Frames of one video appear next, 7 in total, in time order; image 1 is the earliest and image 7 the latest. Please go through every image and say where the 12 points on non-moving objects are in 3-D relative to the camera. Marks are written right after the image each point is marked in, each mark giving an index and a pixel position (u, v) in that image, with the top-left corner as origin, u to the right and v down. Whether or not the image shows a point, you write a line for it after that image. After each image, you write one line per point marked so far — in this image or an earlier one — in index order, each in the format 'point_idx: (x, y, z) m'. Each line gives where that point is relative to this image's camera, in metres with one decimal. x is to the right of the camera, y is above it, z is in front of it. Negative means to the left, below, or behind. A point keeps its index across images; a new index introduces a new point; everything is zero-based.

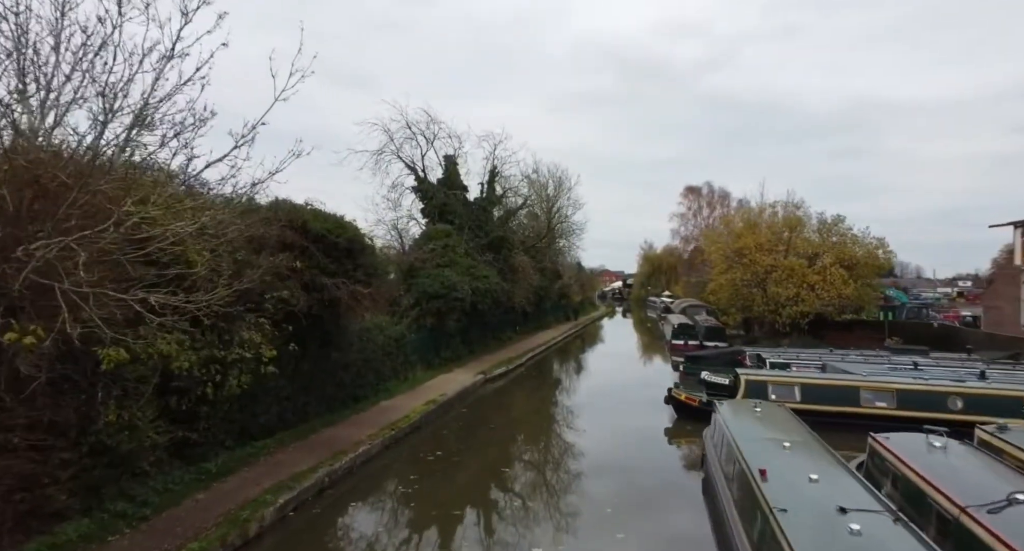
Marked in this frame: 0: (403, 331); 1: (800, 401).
0: (-3.4, -1.7, +17.4) m
1: (+6.8, -3.0, +13.2) m
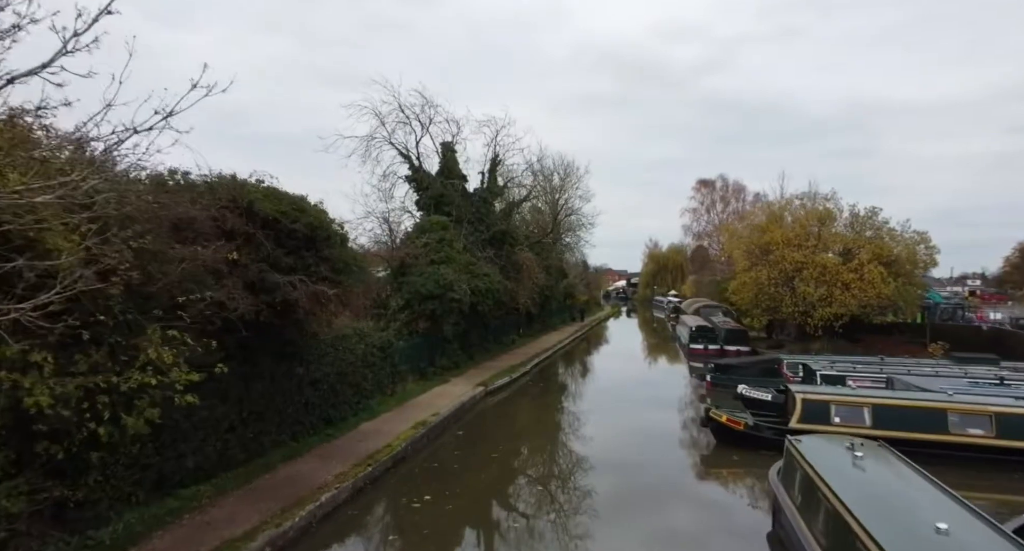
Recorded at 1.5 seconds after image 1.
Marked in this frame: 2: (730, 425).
0: (-3.3, -1.7, +15.0) m
1: (+6.9, -2.9, +10.8) m
2: (+4.5, -3.1, +11.5) m
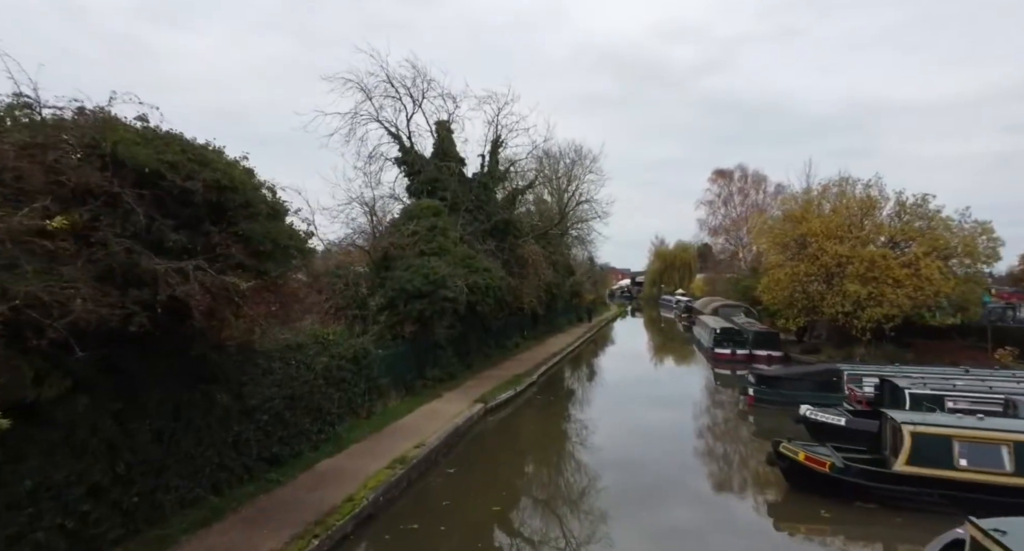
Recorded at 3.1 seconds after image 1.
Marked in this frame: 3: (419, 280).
0: (-3.2, -1.5, +12.1) m
1: (+7.0, -2.8, +7.9) m
2: (+4.6, -2.9, +8.7) m
3: (-2.5, -0.1, +14.8) m
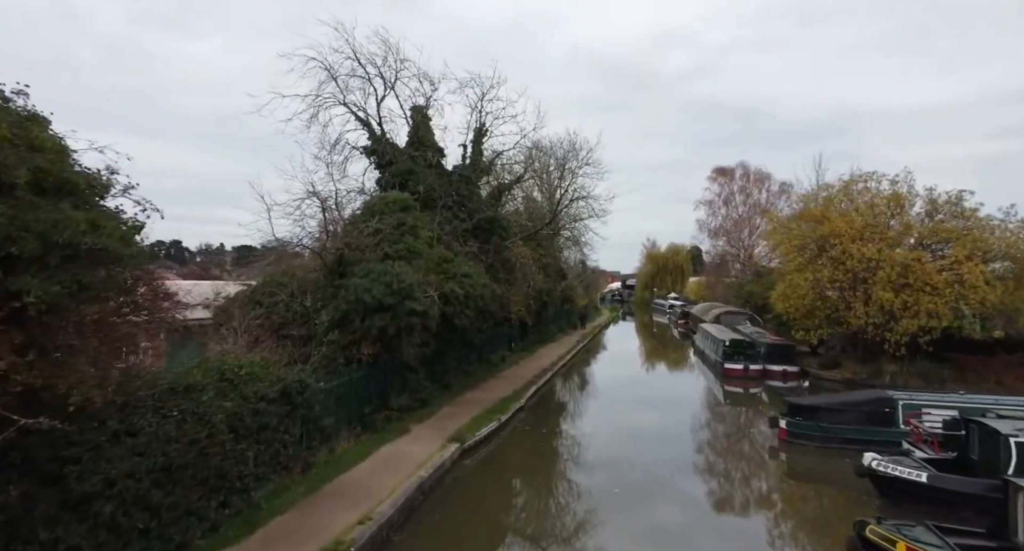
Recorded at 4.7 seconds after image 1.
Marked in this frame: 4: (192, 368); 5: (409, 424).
0: (-3.5, -1.7, +9.4) m
1: (+6.7, -2.9, +5.3) m
2: (+4.3, -3.1, +6.0) m
3: (-2.8, -0.3, +12.1) m
4: (-4.2, -1.2, +7.4) m
5: (-2.4, -3.5, +13.2) m
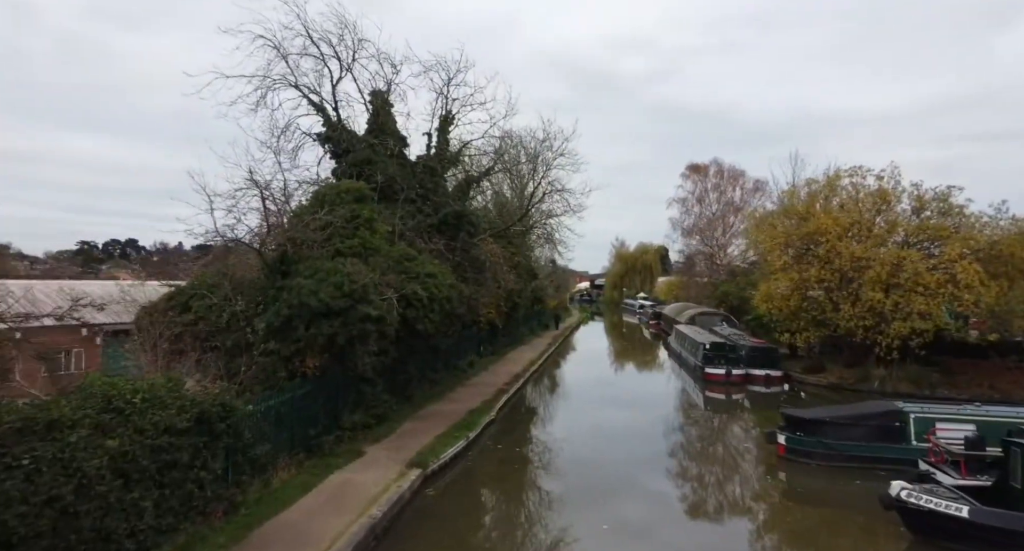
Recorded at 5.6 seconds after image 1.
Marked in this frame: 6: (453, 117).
0: (-3.9, -1.7, +7.7) m
1: (+6.5, -2.9, +4.2) m
2: (+4.1, -3.1, +4.8) m
3: (-3.4, -0.3, +10.4) m
4: (-4.5, -1.2, +5.6) m
5: (-3.0, -3.5, +11.6) m
6: (-2.1, +5.6, +19.9) m
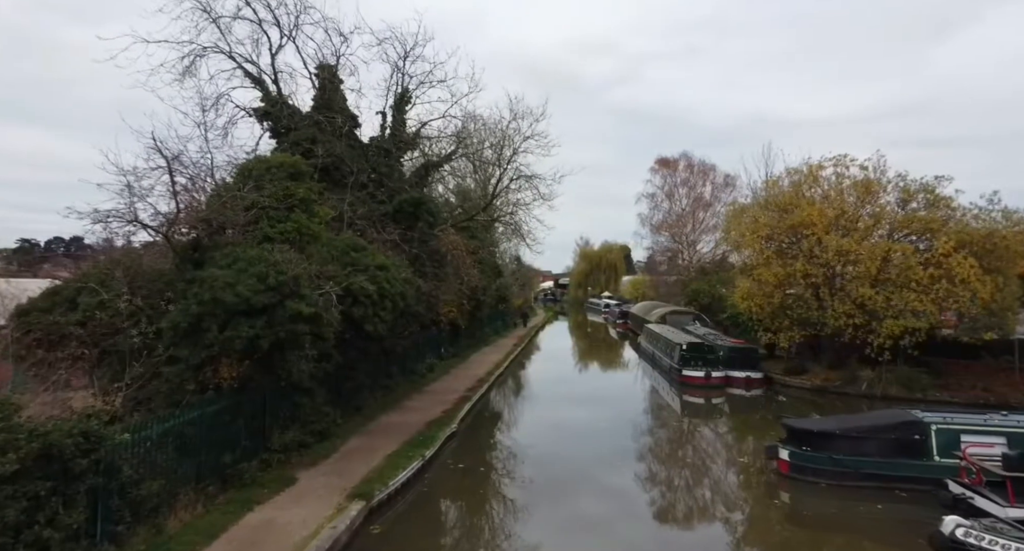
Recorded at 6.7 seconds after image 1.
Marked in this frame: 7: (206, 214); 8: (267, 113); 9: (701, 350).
0: (-4.3, -1.5, +5.6) m
1: (+6.4, -2.8, +2.9) m
2: (+3.9, -2.9, +3.3) m
3: (-3.9, -0.1, +8.4) m
4: (-4.7, -1.1, +3.6) m
5: (-3.7, -3.3, +9.6) m
6: (-3.2, +5.8, +17.9) m
7: (-5.1, +1.0, +9.4) m
8: (-6.9, +4.6, +15.9) m
9: (+6.6, -2.6, +19.8) m
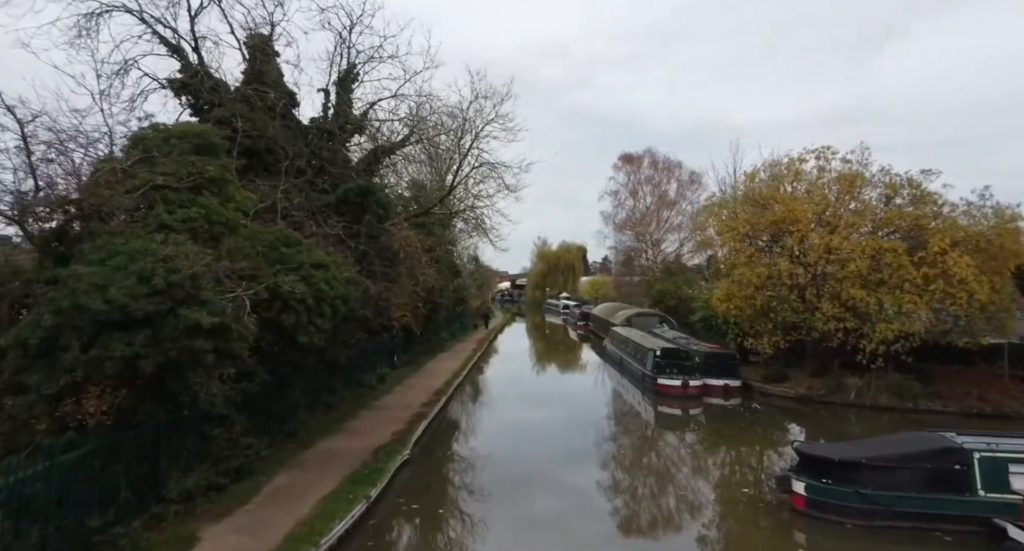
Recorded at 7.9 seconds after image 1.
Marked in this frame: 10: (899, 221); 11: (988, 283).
0: (-4.4, -1.5, +3.4) m
1: (+6.4, -2.8, +1.5) m
2: (+3.9, -2.9, +1.7) m
3: (-4.3, -0.1, +6.2) m
4: (-4.7, -1.0, +1.4) m
5: (-4.1, -3.3, +7.5) m
6: (-4.3, +5.8, +15.8) m
7: (-5.5, +1.0, +7.1) m
8: (-7.9, +4.6, +13.5) m
9: (+5.4, -2.6, +18.4) m
10: (+10.5, +1.5, +15.3) m
11: (+12.0, -0.2, +14.3) m
